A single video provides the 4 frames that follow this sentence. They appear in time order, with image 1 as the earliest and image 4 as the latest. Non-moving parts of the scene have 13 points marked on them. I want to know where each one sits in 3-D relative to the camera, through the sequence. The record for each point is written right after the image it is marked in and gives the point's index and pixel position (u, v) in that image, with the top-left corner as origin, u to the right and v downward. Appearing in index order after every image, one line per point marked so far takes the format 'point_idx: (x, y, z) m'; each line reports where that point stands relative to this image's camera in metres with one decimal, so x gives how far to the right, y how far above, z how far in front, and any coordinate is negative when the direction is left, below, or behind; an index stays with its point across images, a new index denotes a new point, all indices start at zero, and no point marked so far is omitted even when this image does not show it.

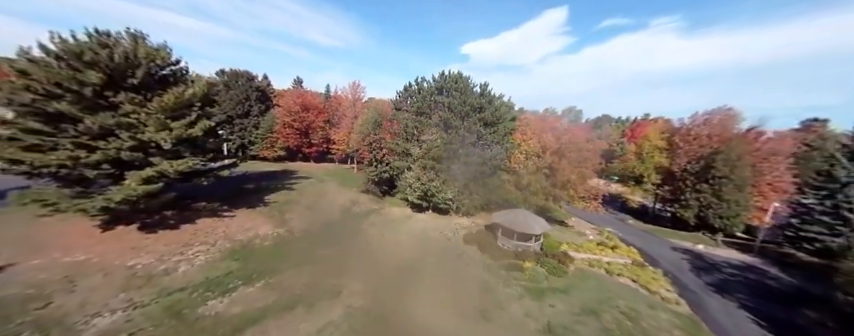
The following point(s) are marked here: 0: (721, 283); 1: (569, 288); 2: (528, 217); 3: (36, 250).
0: (+20.9, -8.0, +18.6) m
1: (+8.1, -6.8, +14.9) m
2: (+7.3, -3.6, +19.2) m
3: (-22.3, -4.7, +15.0) m
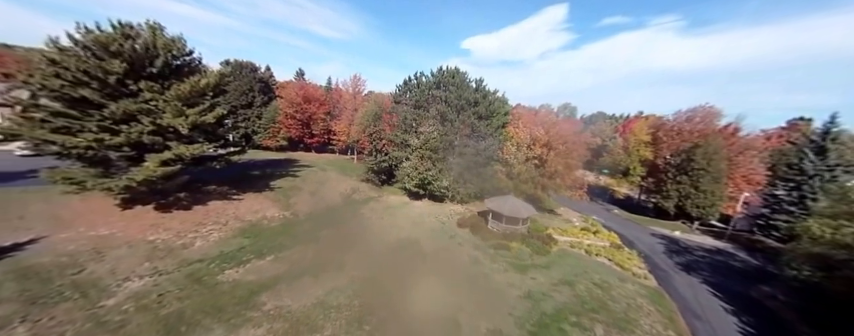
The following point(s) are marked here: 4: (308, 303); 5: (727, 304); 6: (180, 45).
0: (+20.5, -7.4, +20.4) m
1: (+7.8, -6.0, +16.5) m
2: (+7.0, -2.7, +20.8) m
3: (-22.6, -3.6, +16.3) m
4: (-5.5, -6.2, +12.2) m
5: (+17.3, -7.8, +15.2) m
6: (-17.3, +8.6, +18.4) m
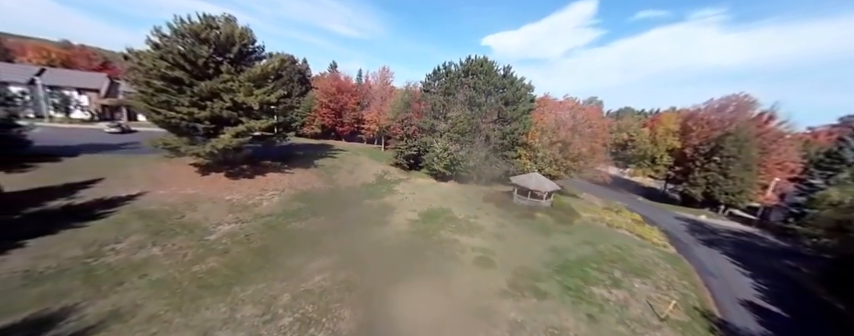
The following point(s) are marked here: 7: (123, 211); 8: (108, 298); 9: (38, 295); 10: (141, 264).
0: (+23.0, -5.9, +21.1) m
1: (+10.1, -4.3, +18.0) m
2: (+9.6, -1.0, +22.3) m
3: (-20.2, -1.3, +19.8) m
4: (-3.4, -4.2, +14.6) m
5: (+19.5, -6.3, +16.1) m
6: (-14.5, +10.8, +21.5) m
7: (-18.3, -2.6, +15.8) m
8: (-11.3, -4.6, +9.2) m
9: (-13.3, -4.3, +8.9) m
10: (-12.5, -4.2, +11.4) m
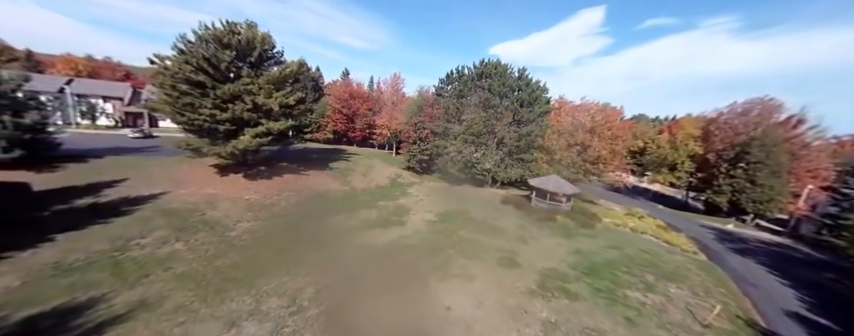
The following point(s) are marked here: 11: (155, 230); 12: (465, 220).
0: (+24.3, -6.2, +20.0) m
1: (+11.2, -4.4, +17.4) m
2: (+11.0, -1.2, +21.8) m
3: (-18.9, -1.2, +20.1) m
4: (-2.4, -4.1, +14.4) m
5: (+20.6, -6.4, +15.1) m
6: (-13.1, +10.8, +22.0) m
7: (-17.2, -2.4, +16.0) m
8: (-10.3, -4.3, +9.2) m
9: (-12.4, -4.0, +9.0) m
10: (-11.5, -3.9, +11.5) m
11: (-14.4, -3.3, +13.8) m
12: (+2.6, -3.7, +18.5) m
